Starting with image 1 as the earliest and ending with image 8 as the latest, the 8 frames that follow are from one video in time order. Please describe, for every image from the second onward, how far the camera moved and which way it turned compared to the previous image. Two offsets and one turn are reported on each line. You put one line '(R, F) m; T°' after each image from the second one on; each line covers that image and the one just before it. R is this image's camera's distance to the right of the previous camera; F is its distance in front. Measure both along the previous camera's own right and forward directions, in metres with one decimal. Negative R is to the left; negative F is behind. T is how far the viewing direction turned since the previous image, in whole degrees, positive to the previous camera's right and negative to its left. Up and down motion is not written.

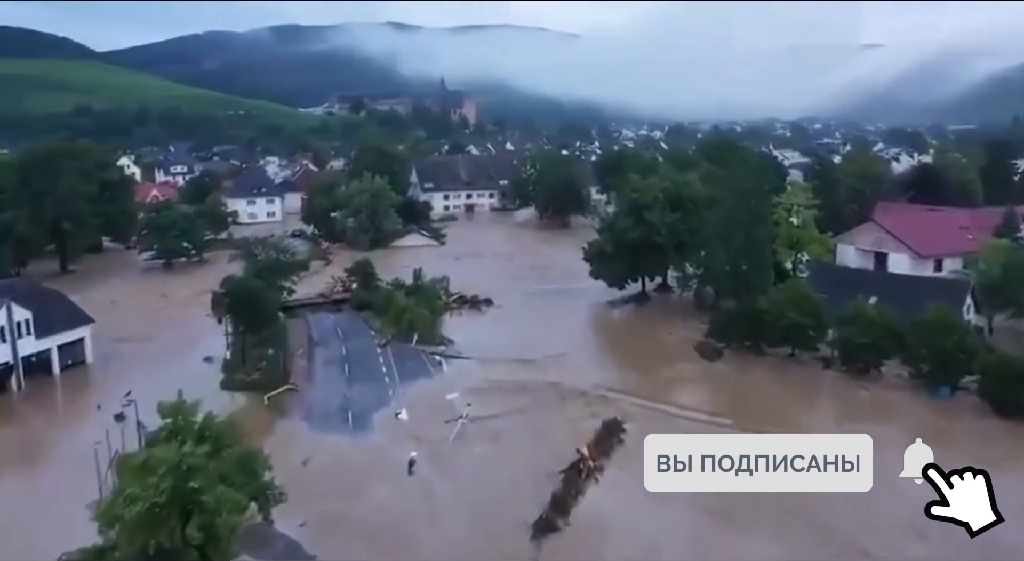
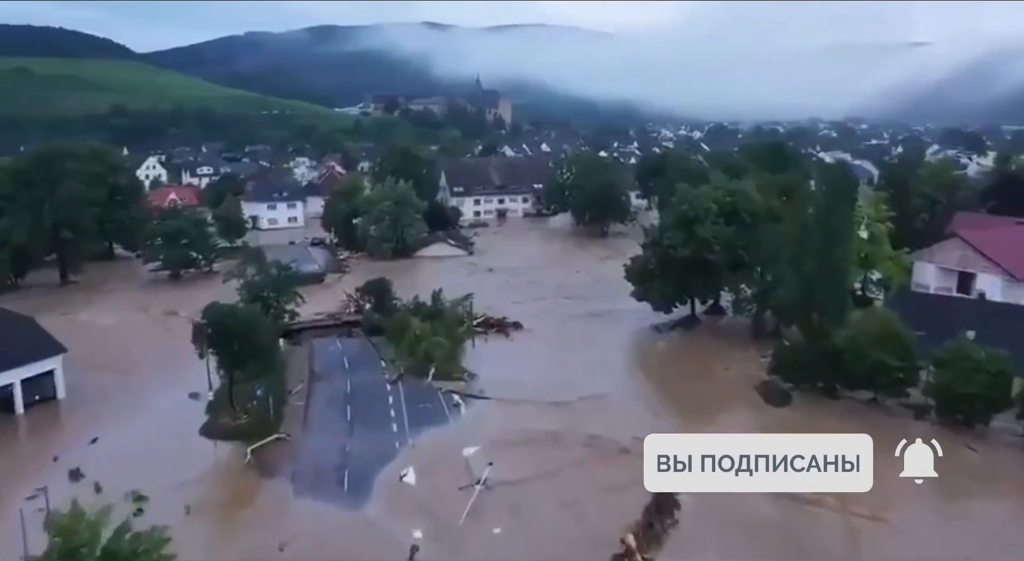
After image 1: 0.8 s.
(0.0, +1.5) m; -2°
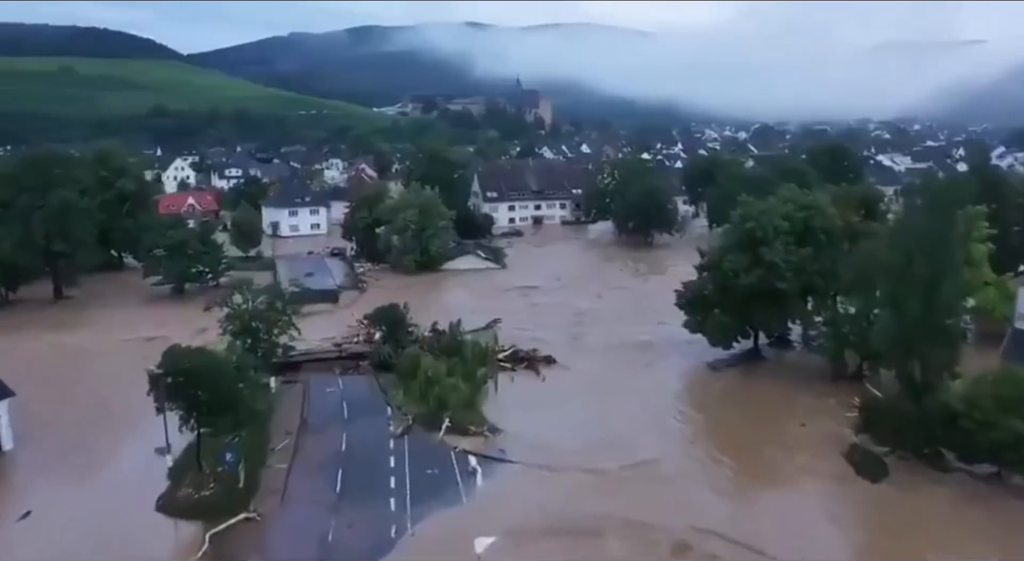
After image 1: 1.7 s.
(+0.1, +1.6) m; -3°
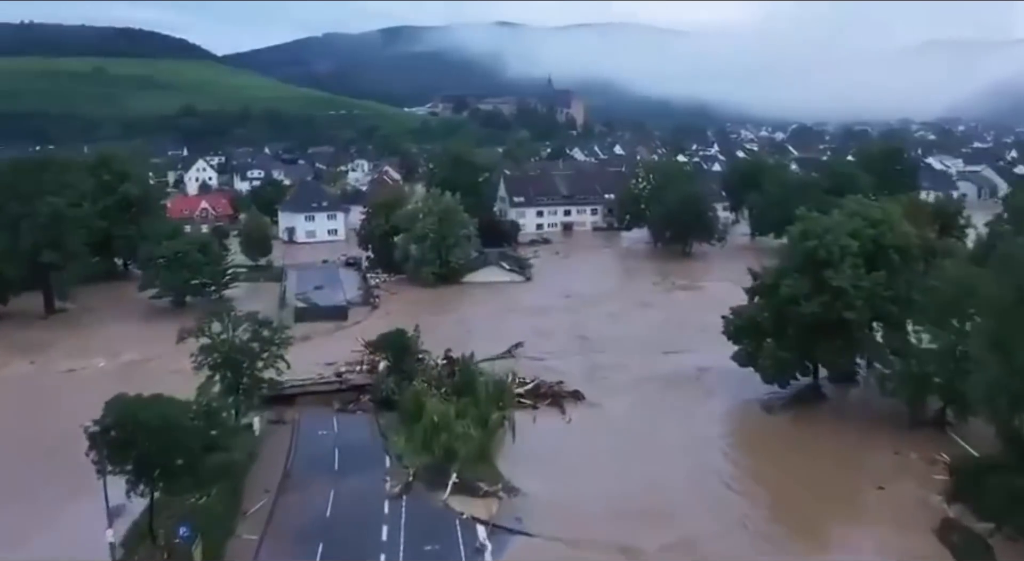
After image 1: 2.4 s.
(+0.1, +1.3) m; -2°
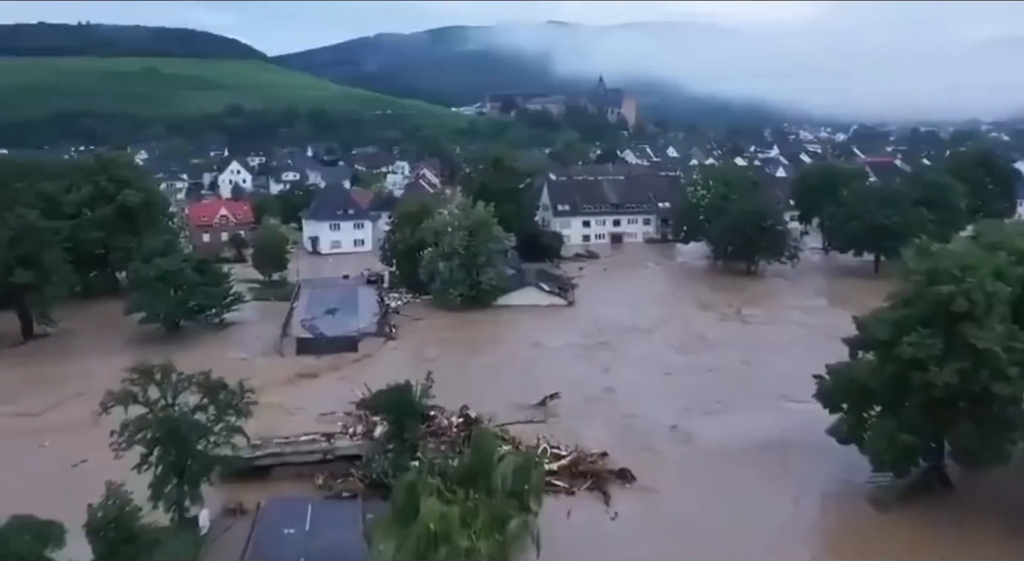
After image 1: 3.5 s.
(+0.1, +1.9) m; -3°
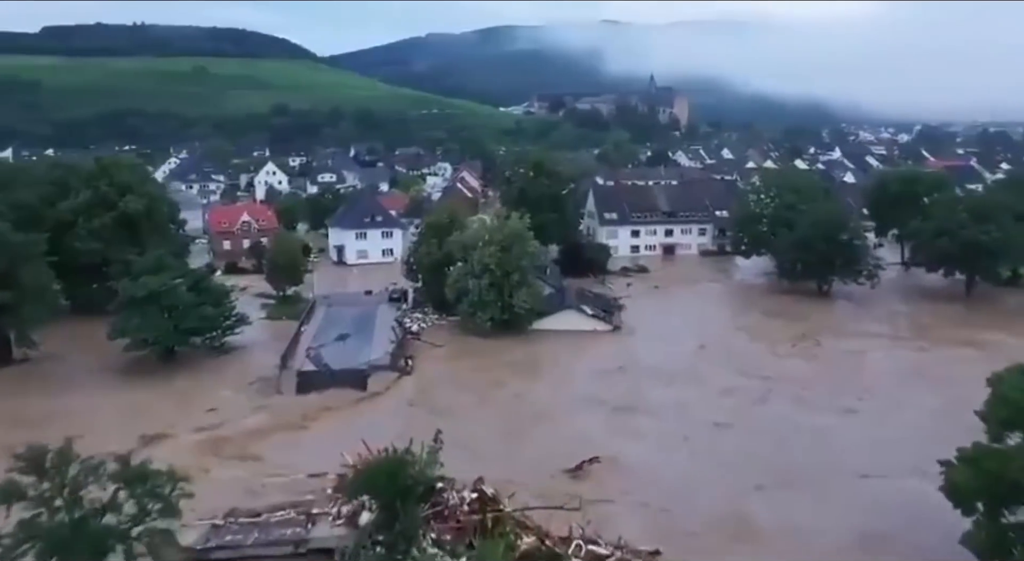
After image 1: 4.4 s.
(+0.1, +1.6) m; -3°
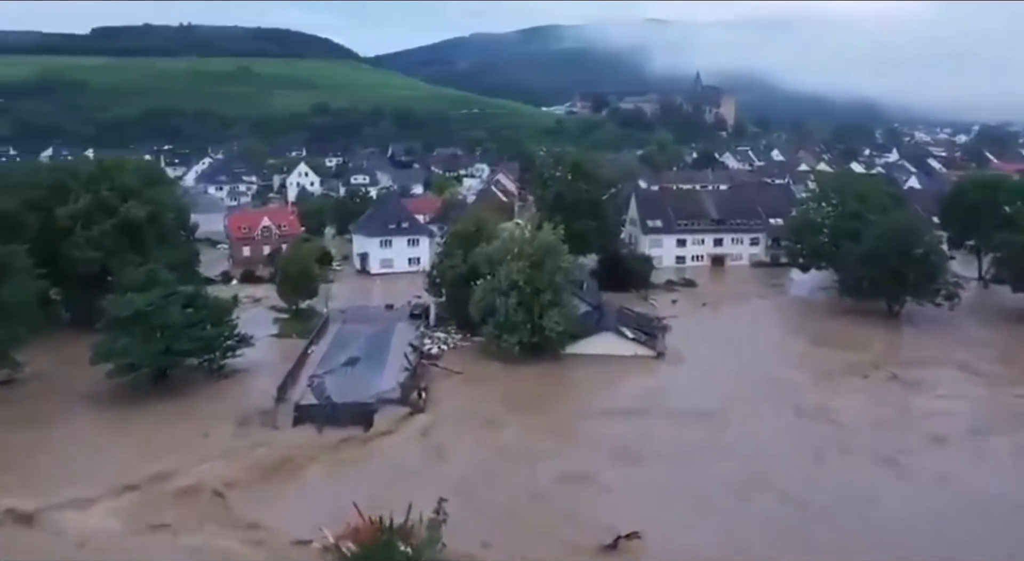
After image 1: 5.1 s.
(+0.1, +1.2) m; -3°
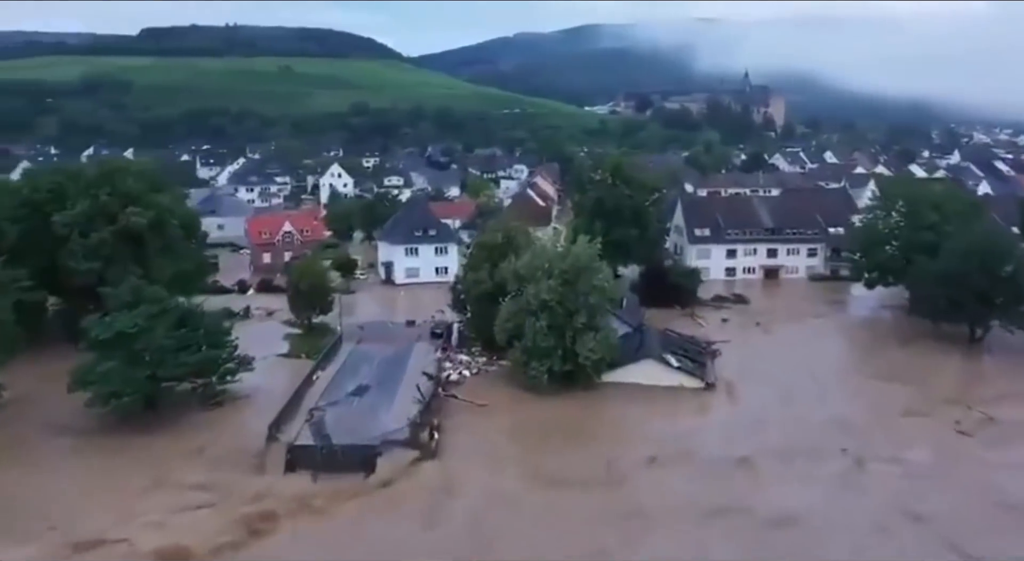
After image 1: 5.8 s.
(+0.1, +1.2) m; -3°
